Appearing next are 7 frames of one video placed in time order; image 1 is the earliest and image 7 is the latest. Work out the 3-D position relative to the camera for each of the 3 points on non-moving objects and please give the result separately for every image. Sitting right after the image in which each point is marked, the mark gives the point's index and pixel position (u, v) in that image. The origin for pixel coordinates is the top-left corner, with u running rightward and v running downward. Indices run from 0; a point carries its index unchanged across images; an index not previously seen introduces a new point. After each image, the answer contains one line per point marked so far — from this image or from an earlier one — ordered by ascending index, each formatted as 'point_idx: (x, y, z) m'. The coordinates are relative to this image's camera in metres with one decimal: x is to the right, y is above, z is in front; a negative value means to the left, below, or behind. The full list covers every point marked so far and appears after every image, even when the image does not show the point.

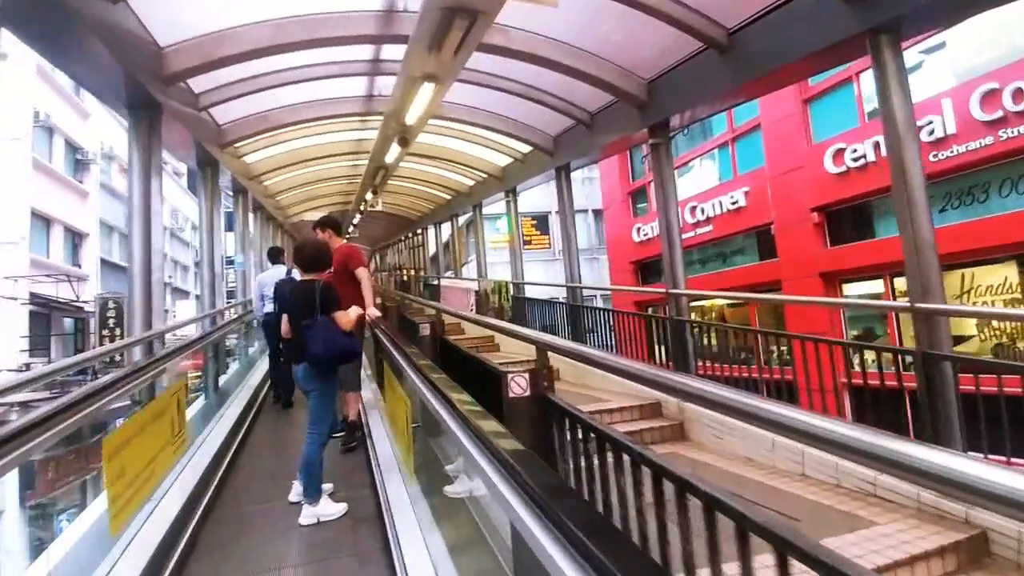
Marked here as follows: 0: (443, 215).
0: (-1.8, +1.9, +14.5) m
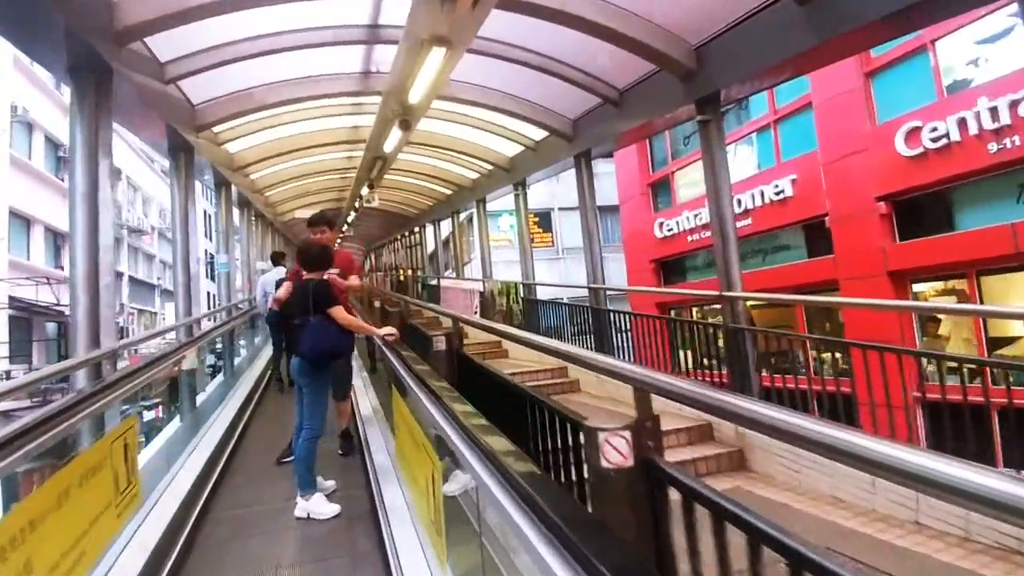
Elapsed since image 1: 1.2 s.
0: (-1.7, +1.8, +13.6) m
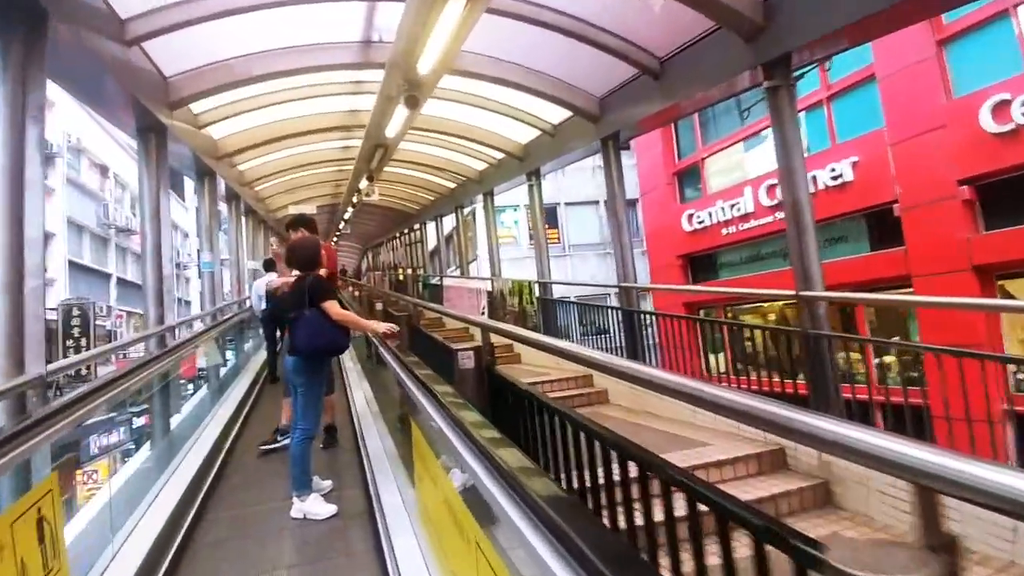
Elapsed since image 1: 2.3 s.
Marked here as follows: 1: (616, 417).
0: (-1.5, +1.9, +12.8) m
1: (+1.1, -1.3, +5.8) m
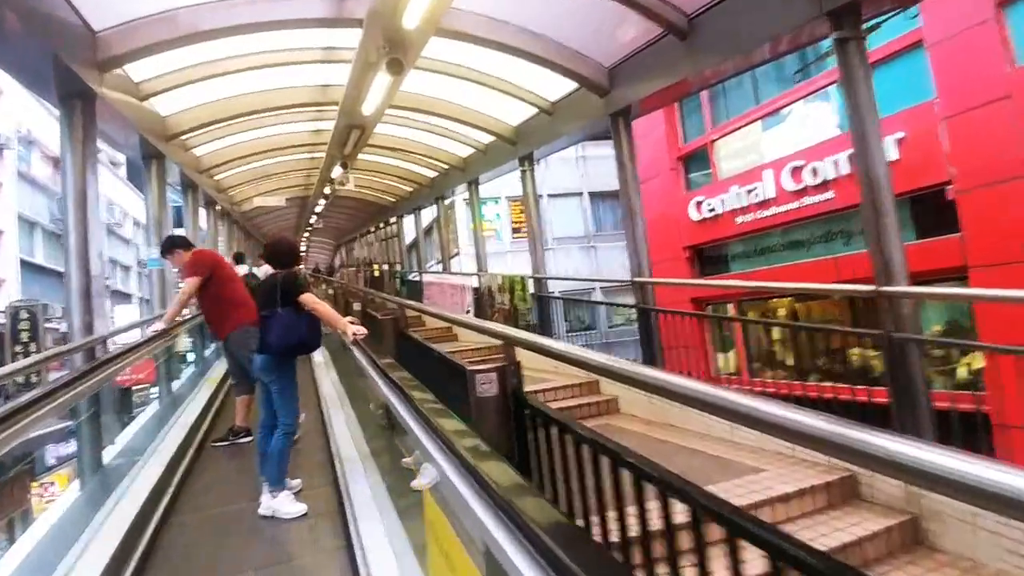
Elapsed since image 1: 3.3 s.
0: (-1.8, +1.9, +12.0) m
1: (+1.1, -1.3, +5.0) m
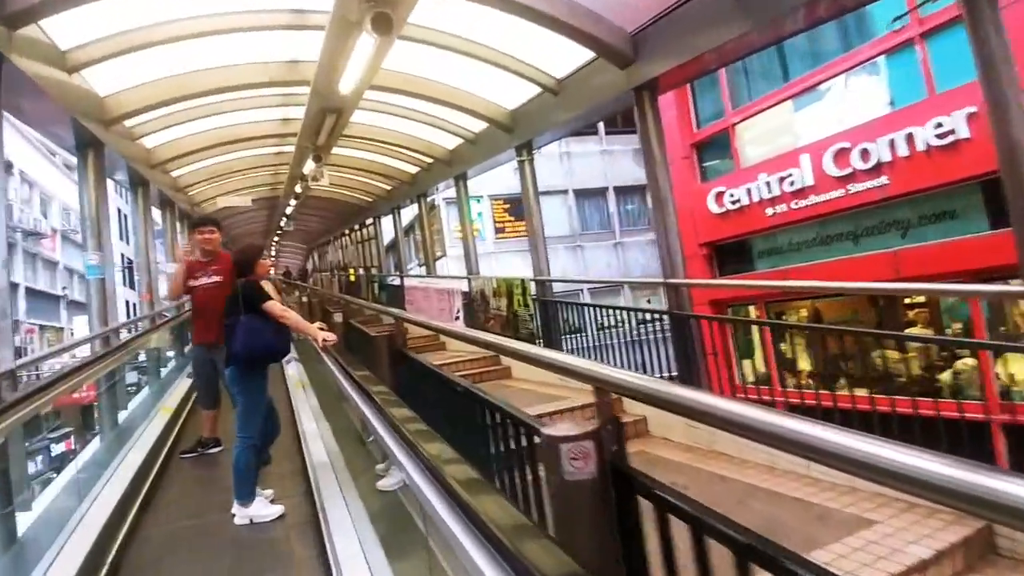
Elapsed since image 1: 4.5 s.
0: (-2.0, +1.8, +11.0) m
1: (+1.2, -1.3, +4.2) m
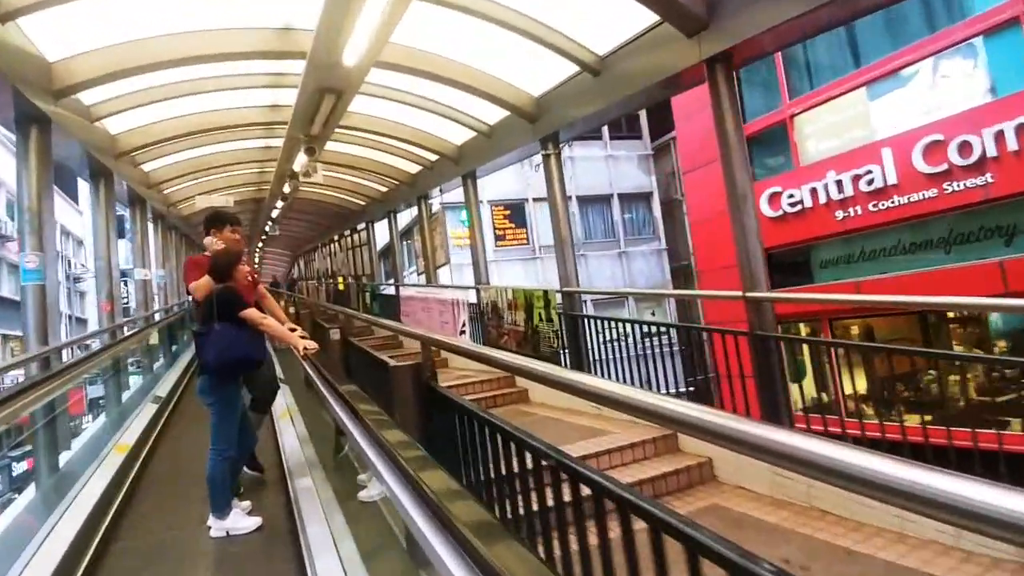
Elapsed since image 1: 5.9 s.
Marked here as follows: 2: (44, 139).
0: (-1.9, +1.6, +10.1) m
1: (+1.5, -1.4, +3.4) m
2: (-4.6, +1.4, +5.6) m
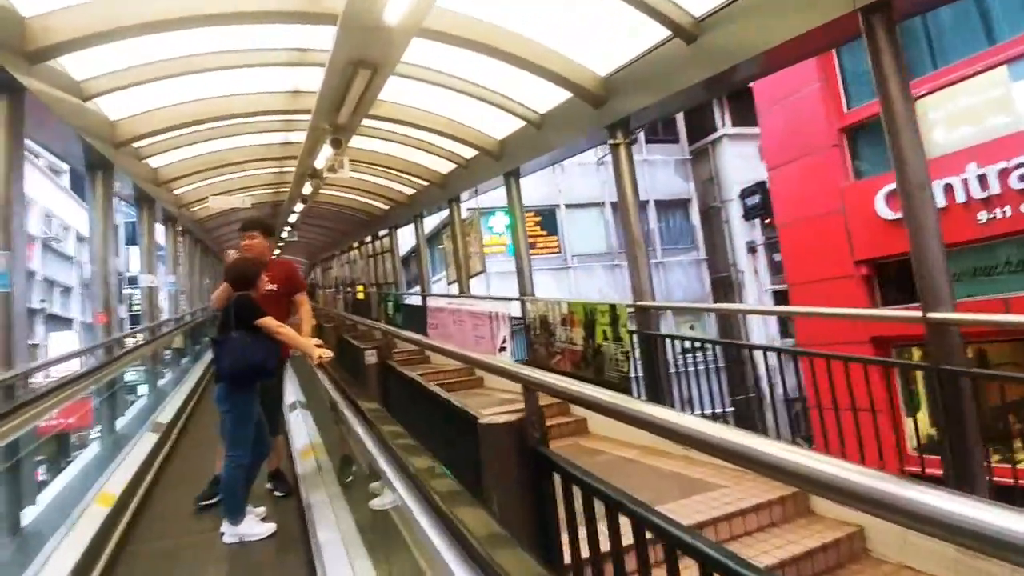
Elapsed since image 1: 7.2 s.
0: (-1.2, +1.5, +9.2) m
1: (+2.0, -1.5, +2.4) m
2: (-4.1, +1.4, +4.9) m
